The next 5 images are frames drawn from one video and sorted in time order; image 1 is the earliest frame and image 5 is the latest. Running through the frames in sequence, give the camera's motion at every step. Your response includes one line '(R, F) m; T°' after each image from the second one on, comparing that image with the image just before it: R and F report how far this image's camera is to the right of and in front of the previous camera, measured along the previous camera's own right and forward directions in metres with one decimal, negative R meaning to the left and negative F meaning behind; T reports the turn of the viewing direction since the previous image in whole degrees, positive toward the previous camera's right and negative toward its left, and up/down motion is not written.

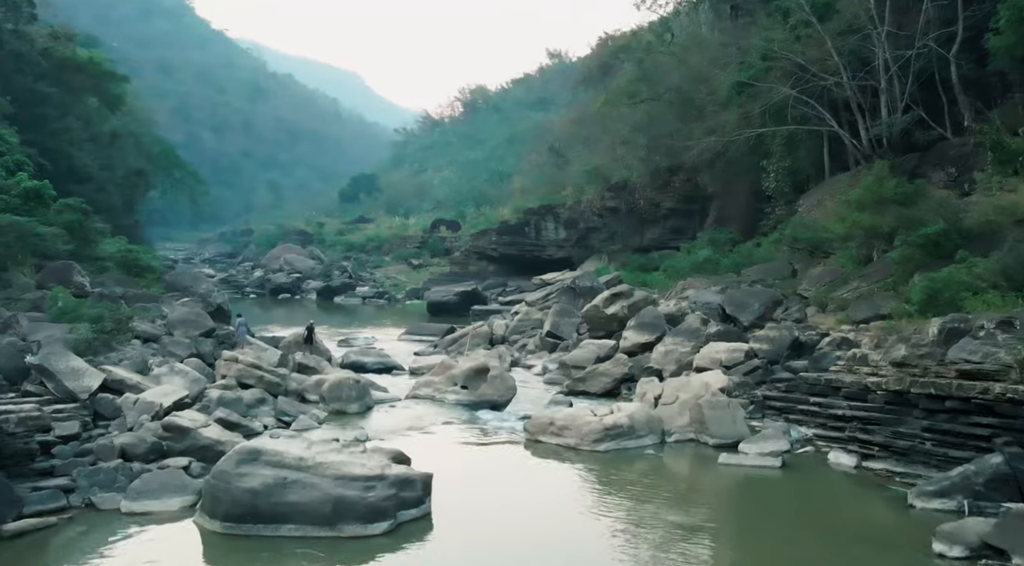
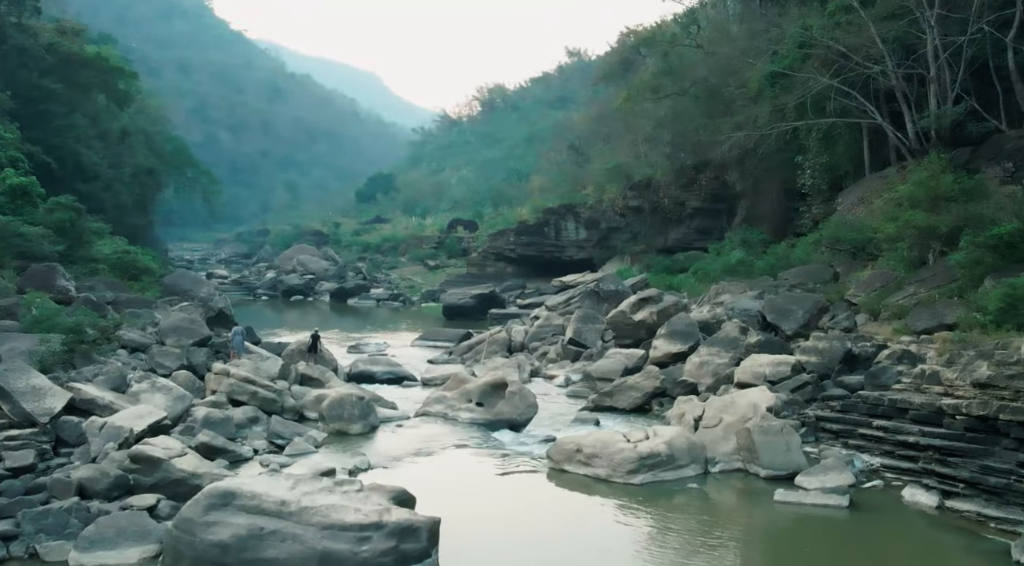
(0.0, +1.2) m; -1°
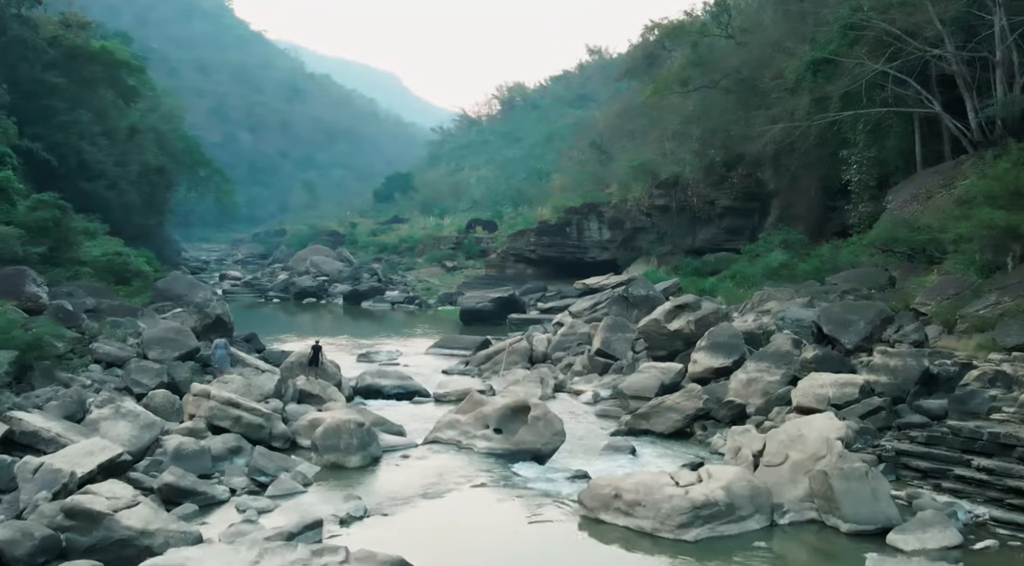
(0.0, +1.5) m; -1°
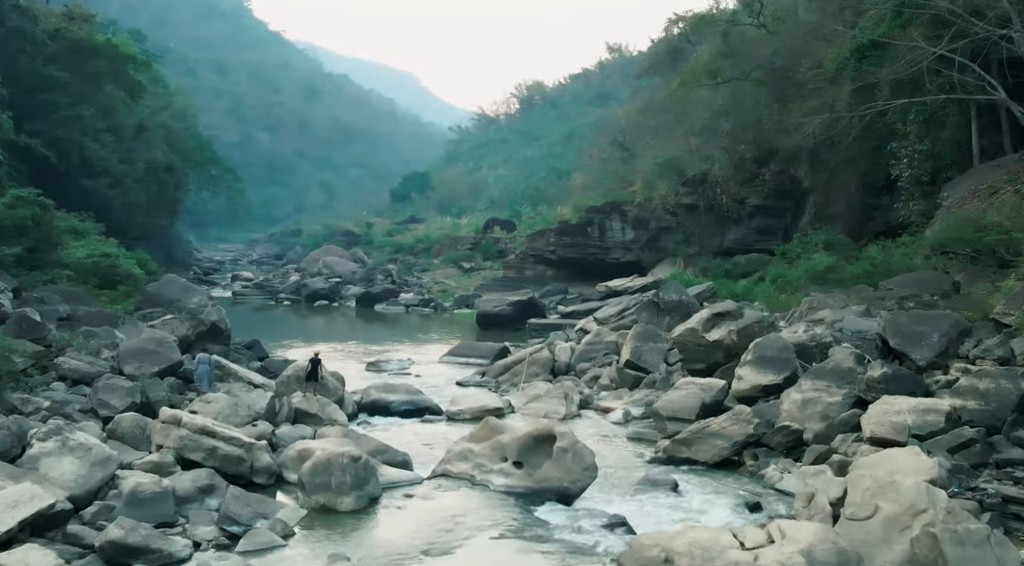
(0.0, +1.4) m; -1°
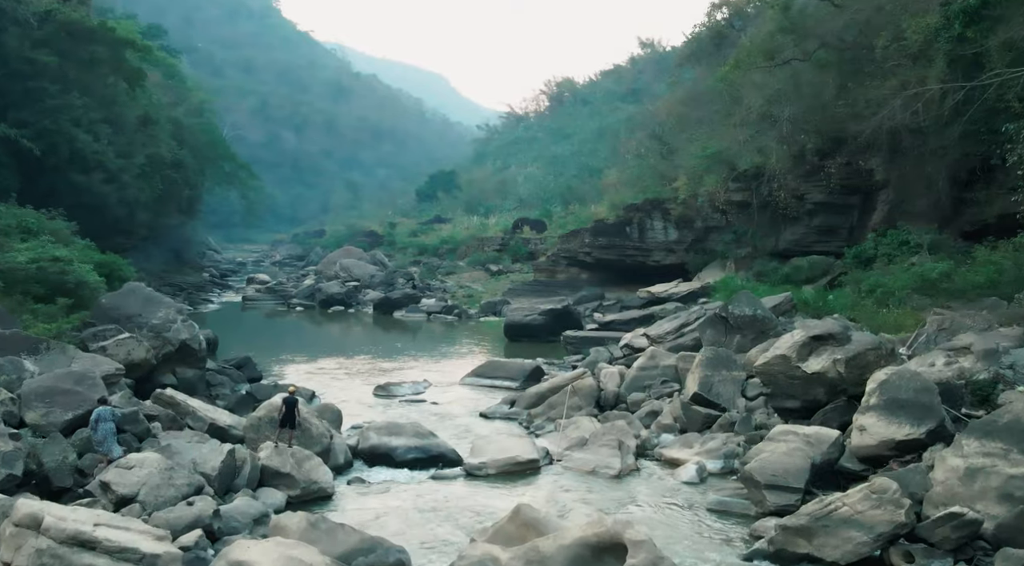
(-0.1, +3.0) m; -2°
